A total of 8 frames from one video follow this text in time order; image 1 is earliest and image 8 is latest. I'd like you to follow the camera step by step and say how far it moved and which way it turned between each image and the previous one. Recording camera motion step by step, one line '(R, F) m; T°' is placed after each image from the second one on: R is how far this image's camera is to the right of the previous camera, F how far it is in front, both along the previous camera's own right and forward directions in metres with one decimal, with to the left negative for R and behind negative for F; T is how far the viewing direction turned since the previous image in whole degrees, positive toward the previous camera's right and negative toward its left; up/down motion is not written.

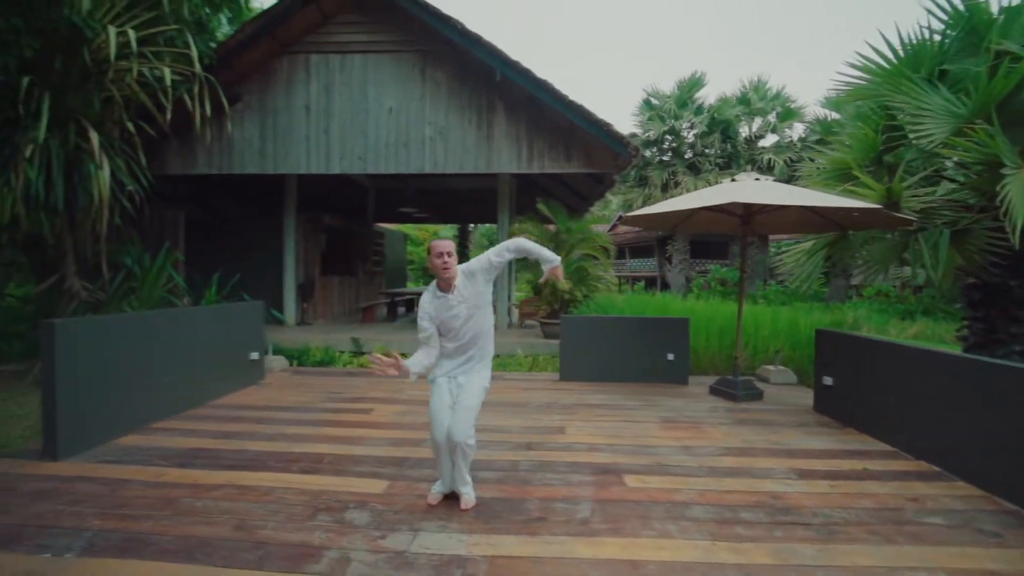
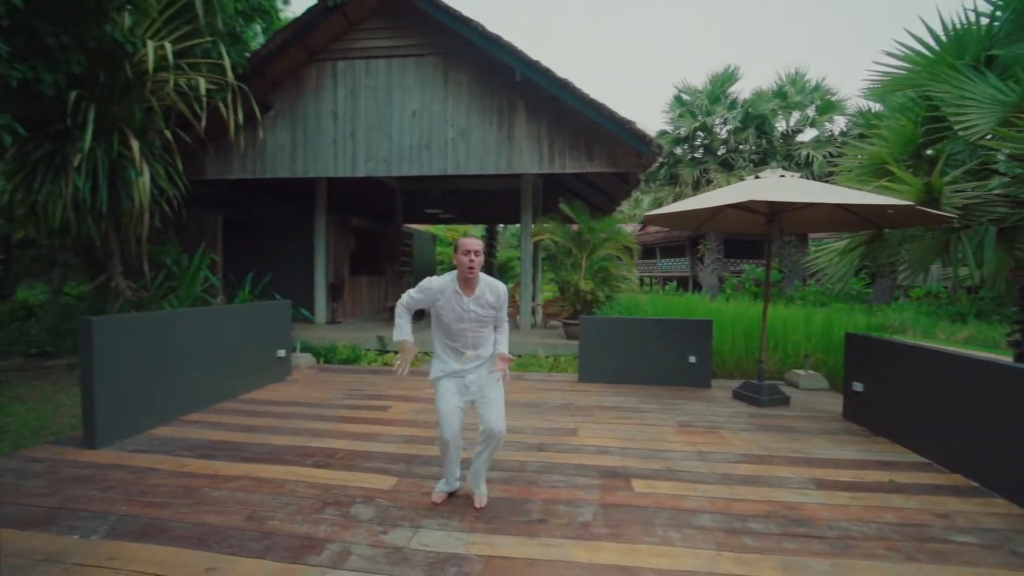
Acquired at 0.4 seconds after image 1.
(+0.2, 0.0) m; -4°
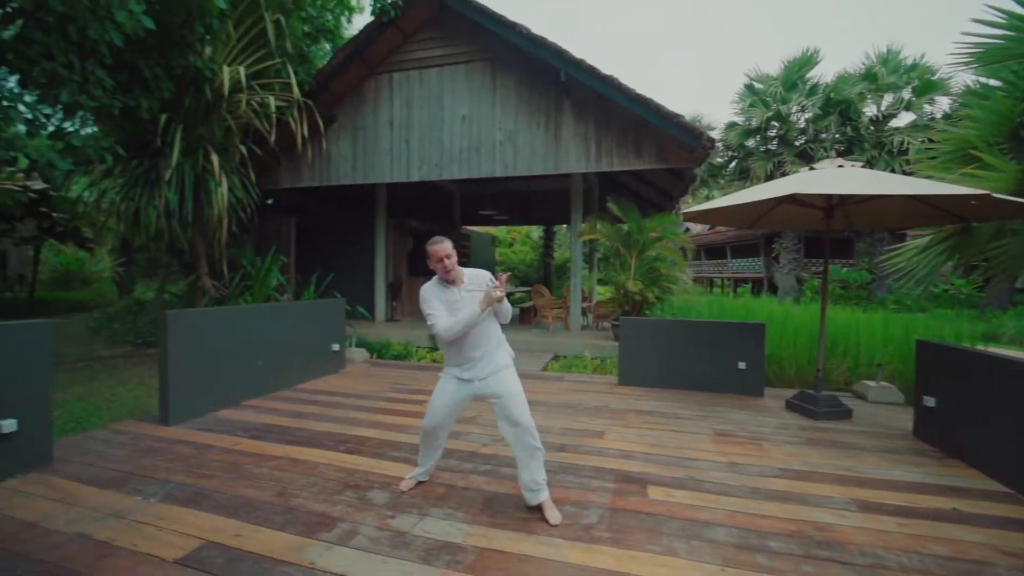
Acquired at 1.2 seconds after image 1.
(+0.3, 0.0) m; -9°
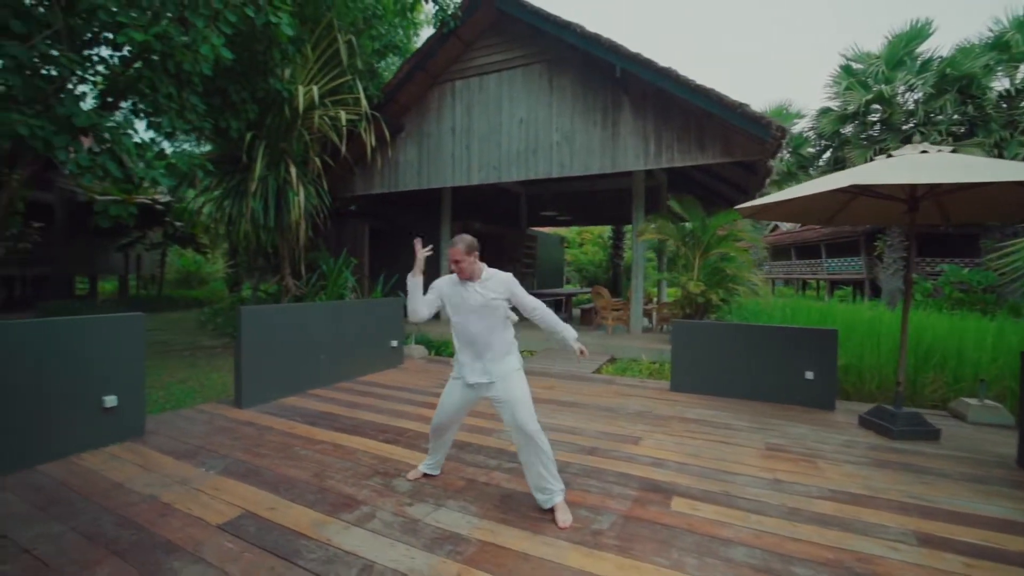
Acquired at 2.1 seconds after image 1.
(+0.4, 0.0) m; -10°
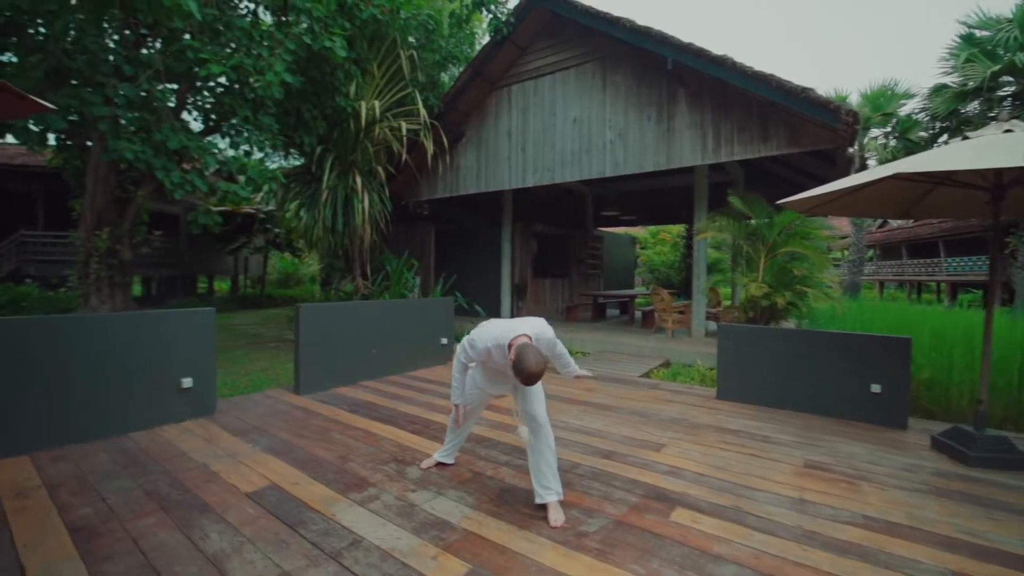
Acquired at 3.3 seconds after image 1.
(+0.5, 0.0) m; -10°
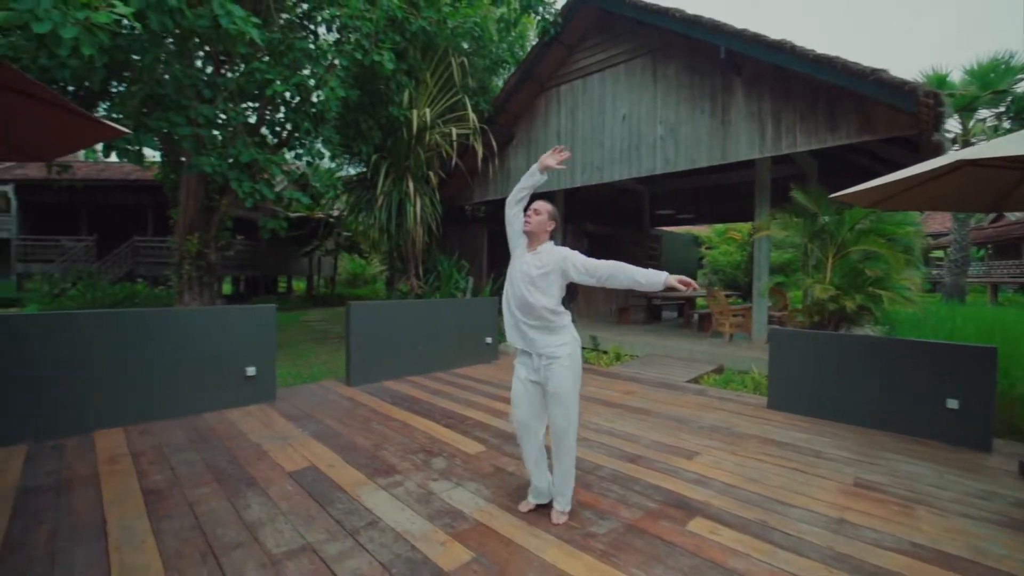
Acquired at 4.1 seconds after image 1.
(+0.3, 0.0) m; -8°
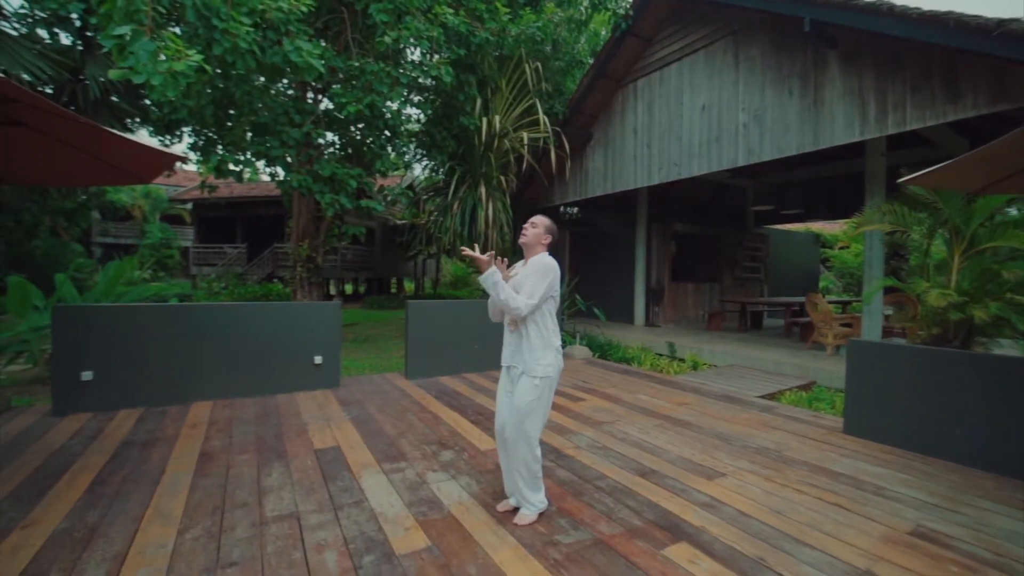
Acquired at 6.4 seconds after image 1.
(+0.7, +0.1) m; -15°
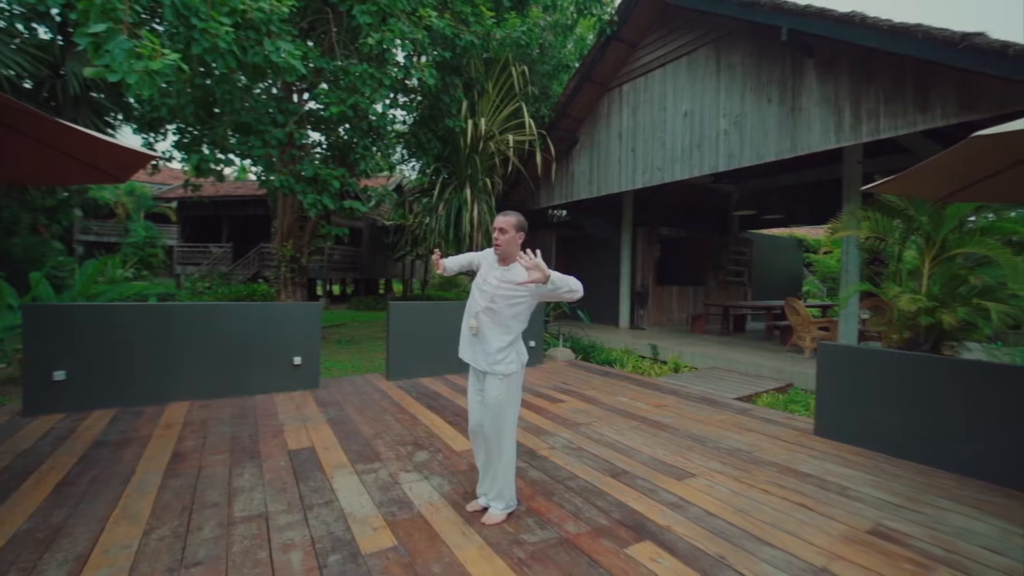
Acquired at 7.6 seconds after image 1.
(+0.1, 0.0) m; +1°
